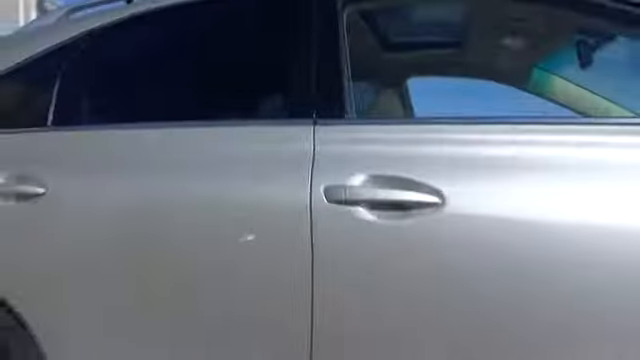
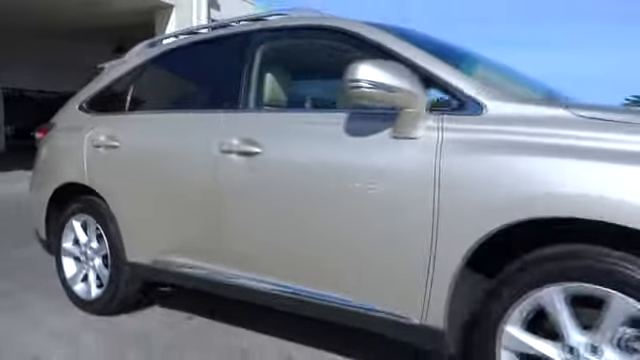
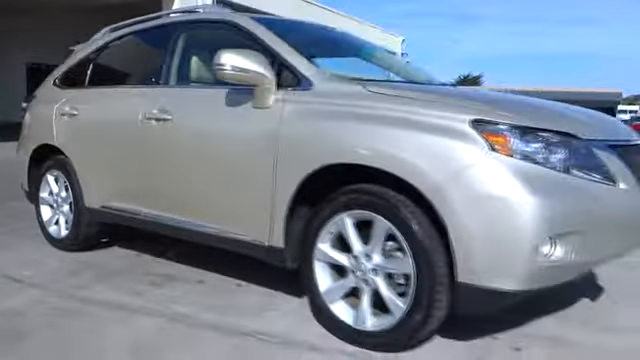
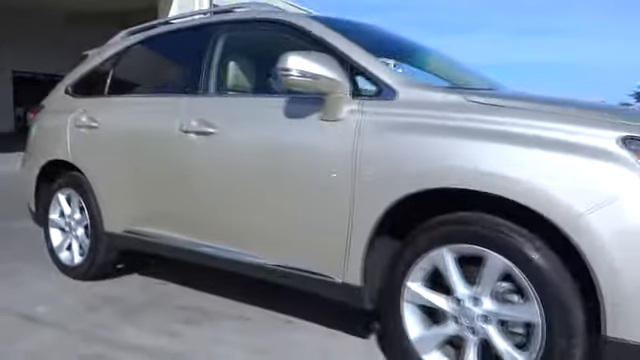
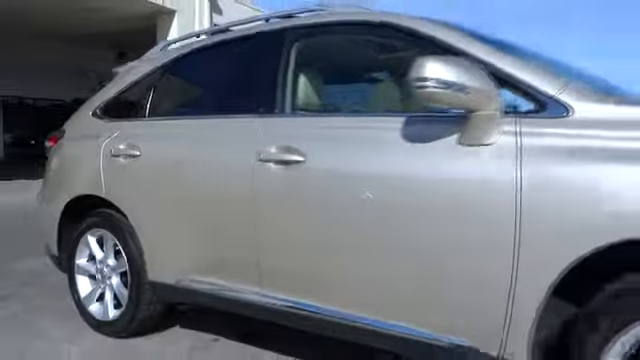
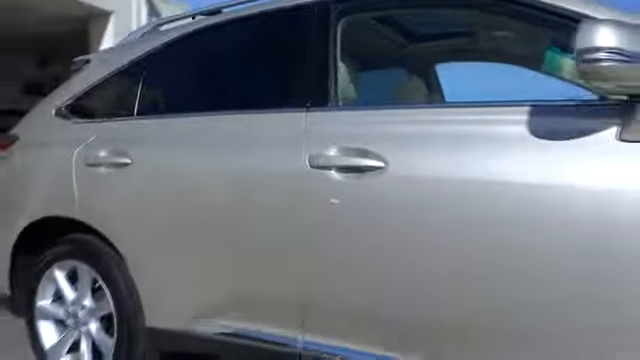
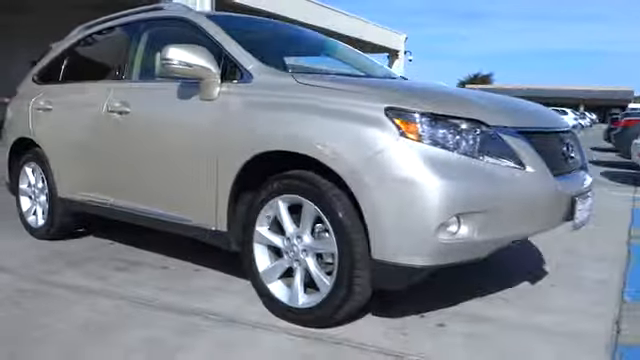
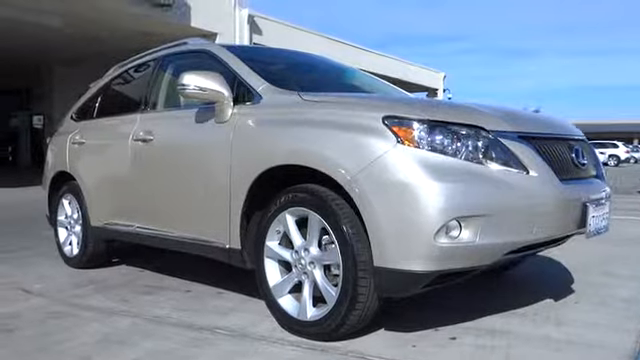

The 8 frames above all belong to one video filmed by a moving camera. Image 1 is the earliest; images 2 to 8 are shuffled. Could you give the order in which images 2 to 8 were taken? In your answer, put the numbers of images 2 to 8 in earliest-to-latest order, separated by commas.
6, 5, 2, 4, 3, 7, 8
